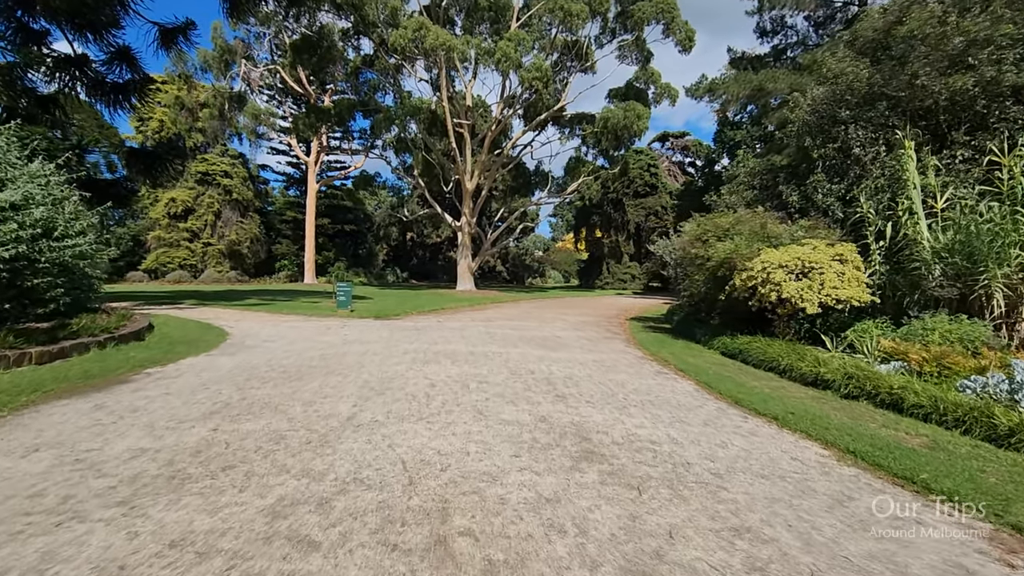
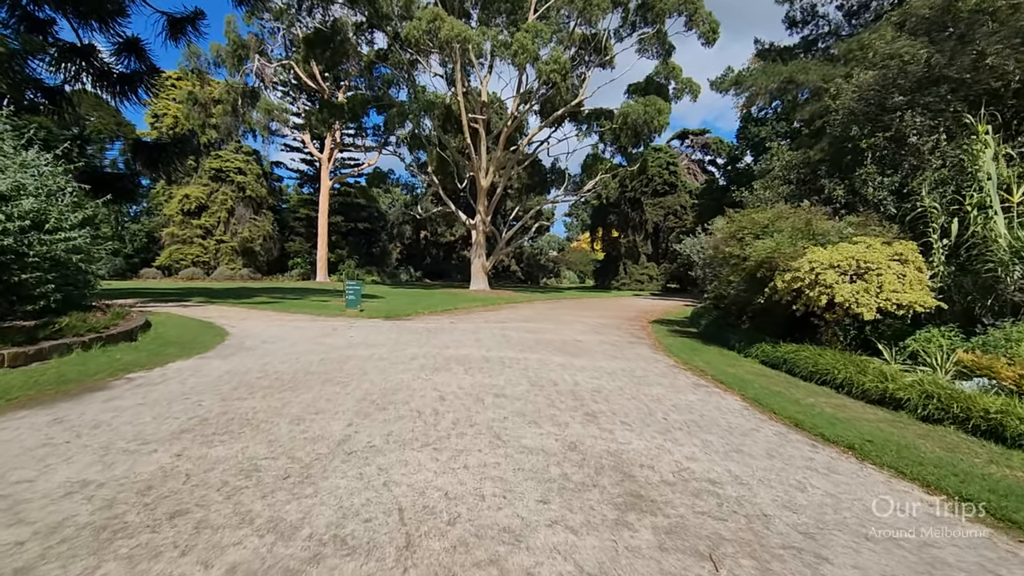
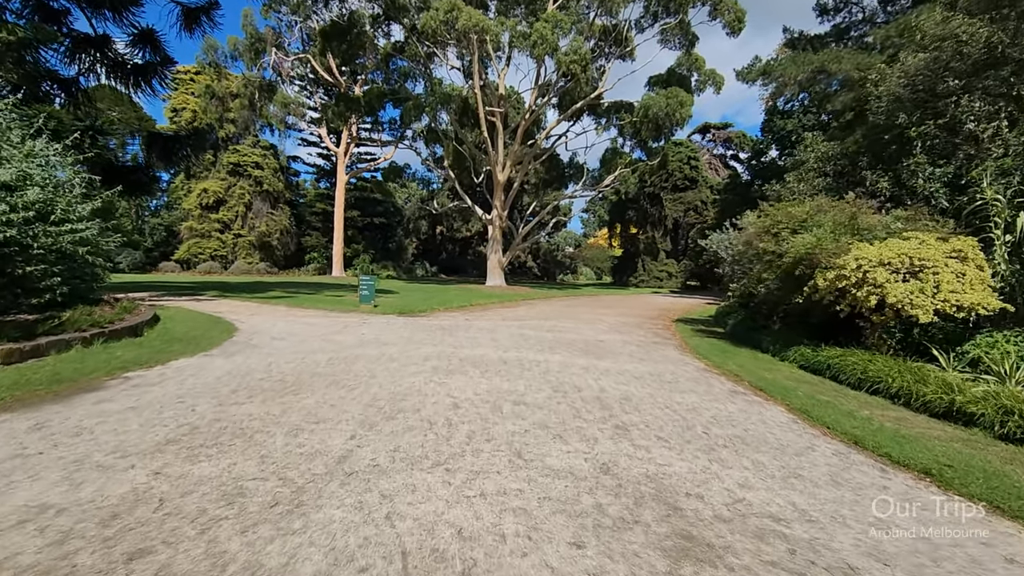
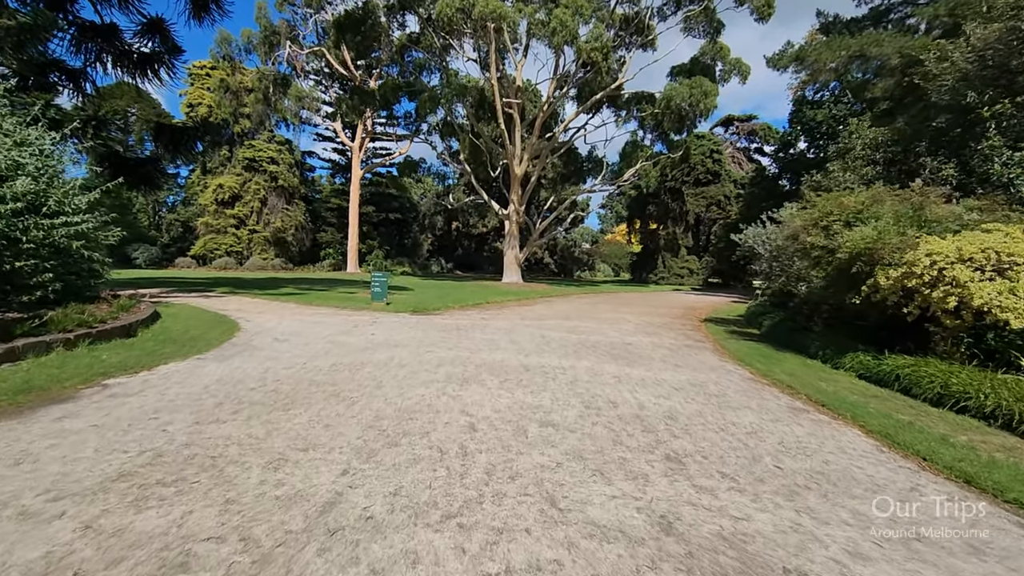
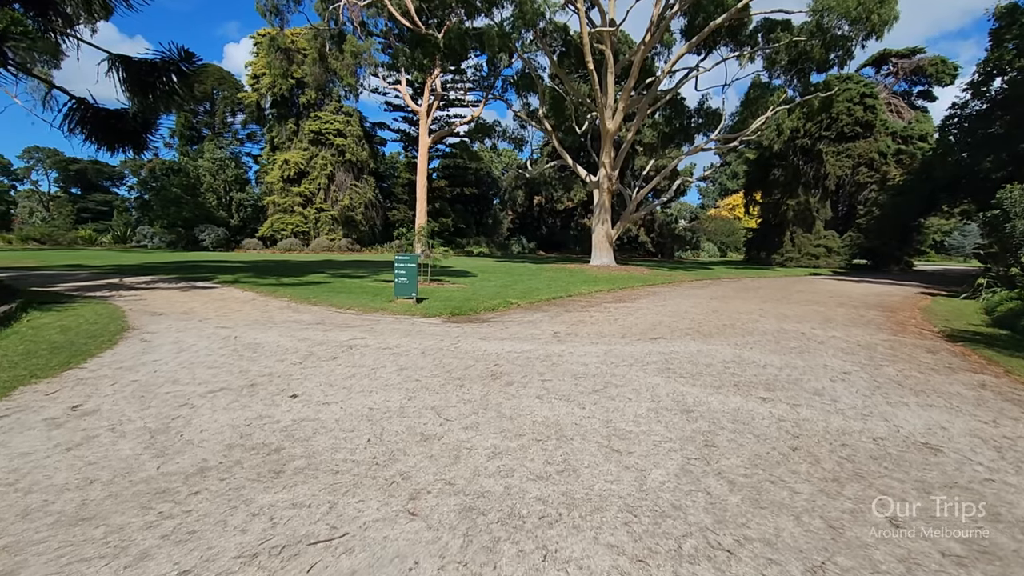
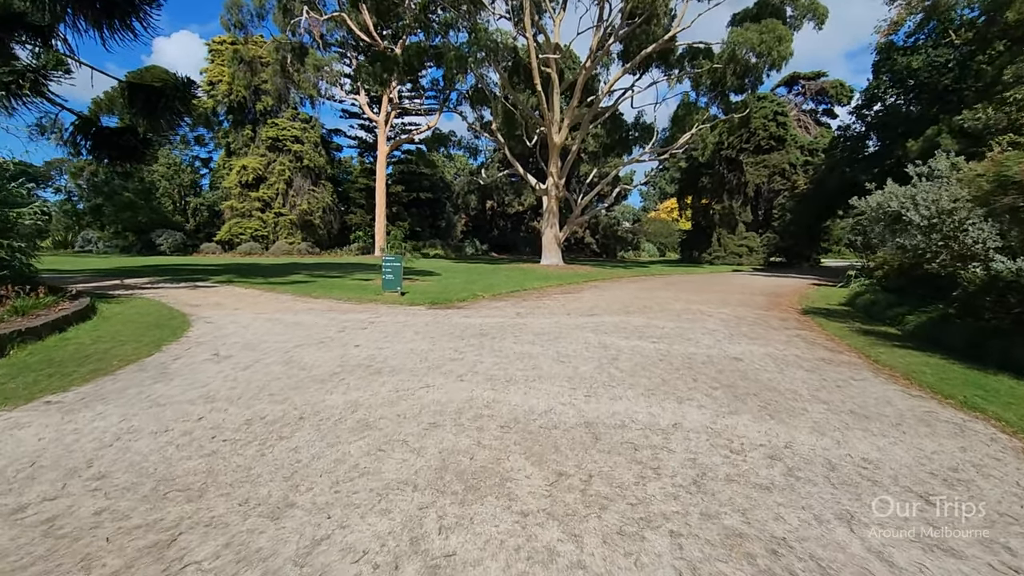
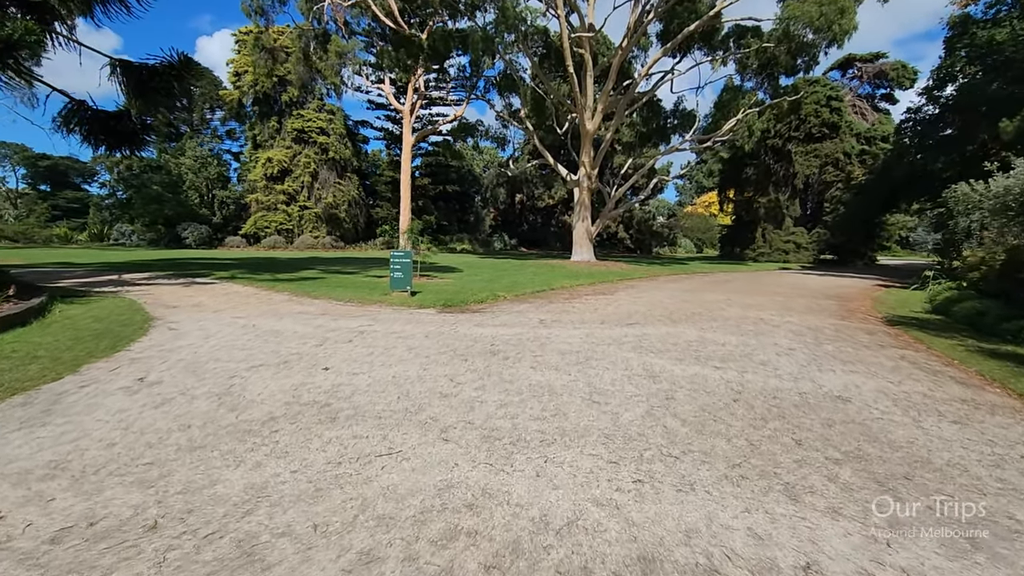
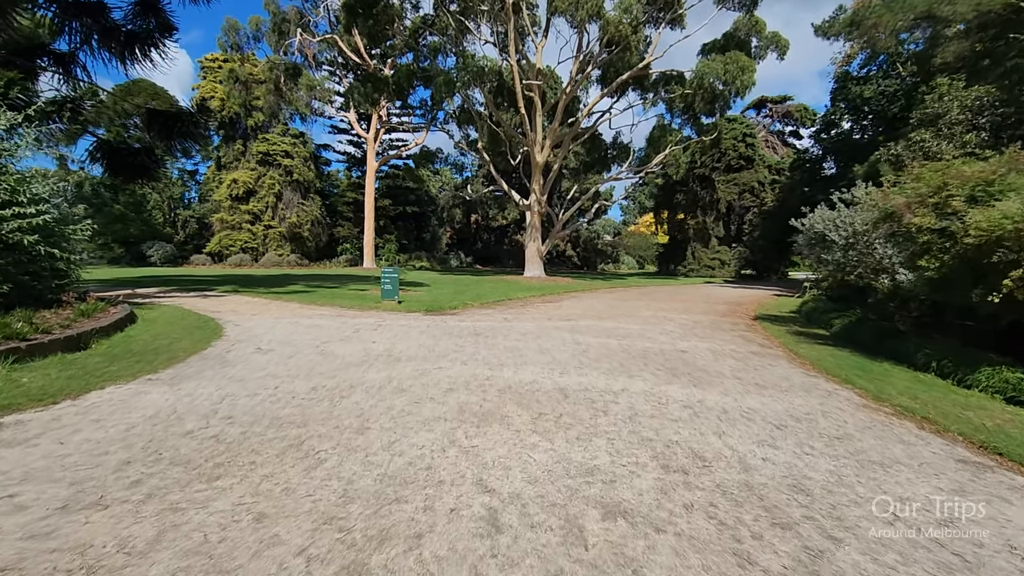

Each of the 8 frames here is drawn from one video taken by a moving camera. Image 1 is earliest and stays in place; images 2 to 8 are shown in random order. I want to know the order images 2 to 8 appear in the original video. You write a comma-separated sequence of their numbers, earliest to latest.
2, 3, 4, 8, 6, 7, 5
